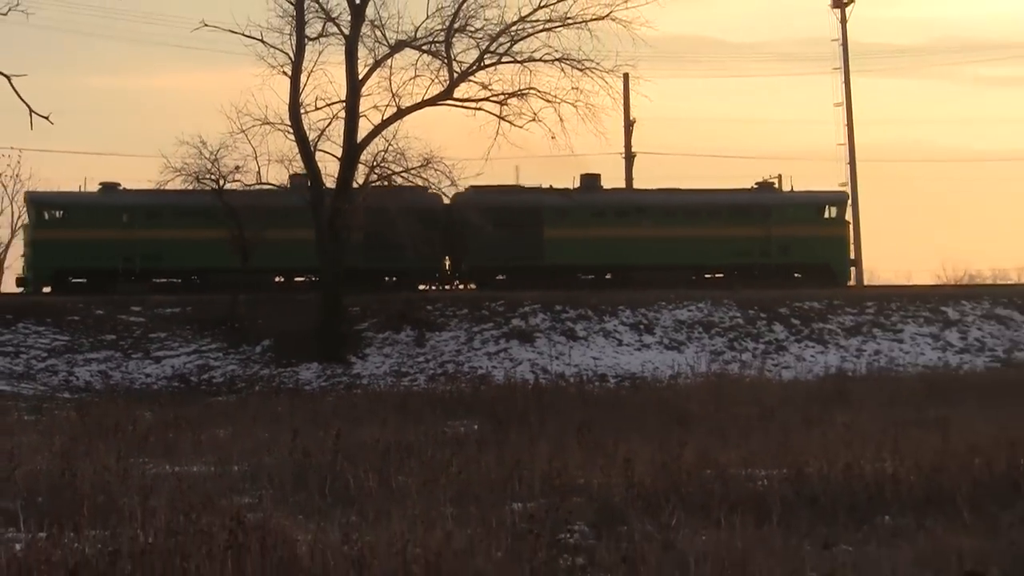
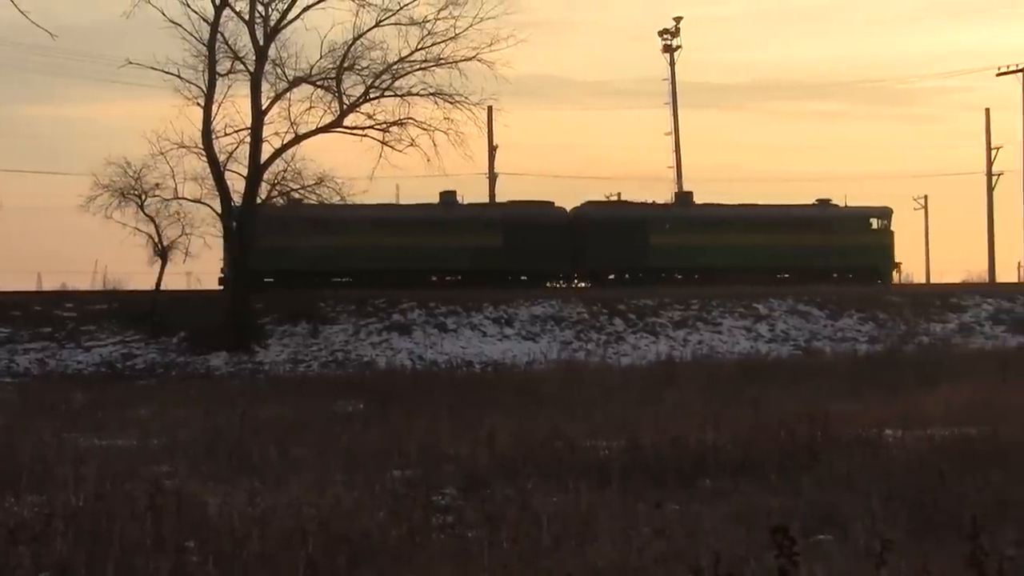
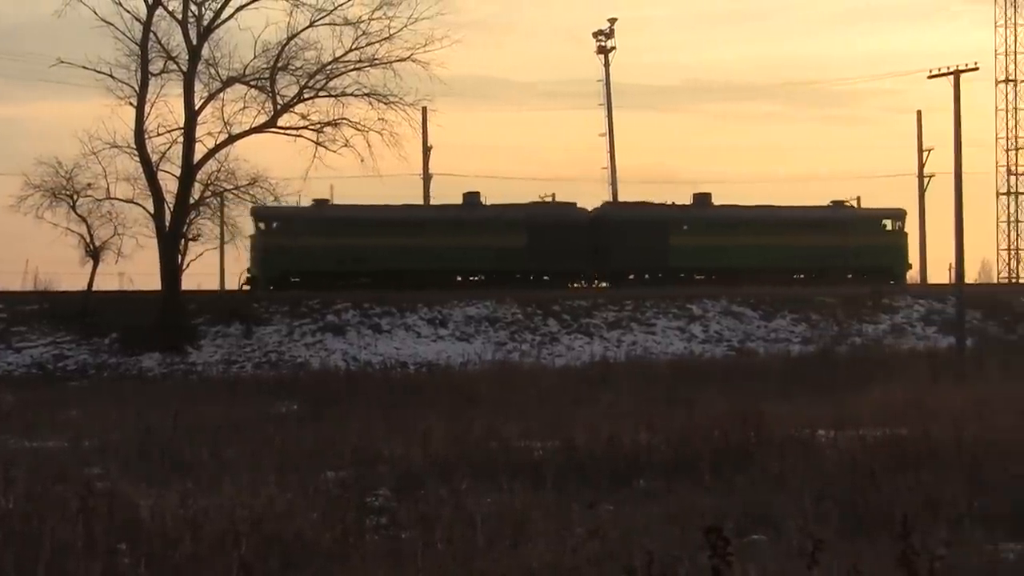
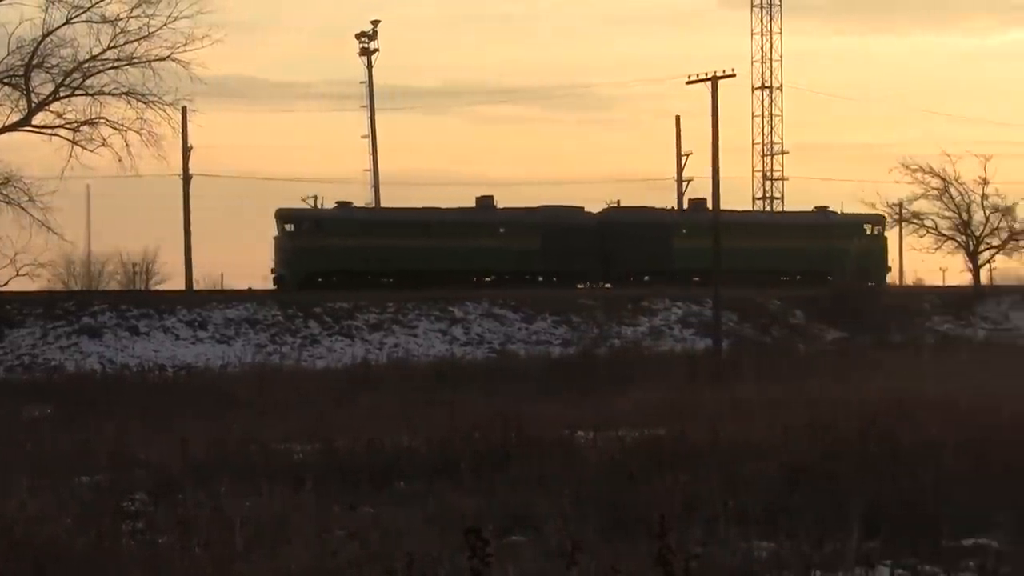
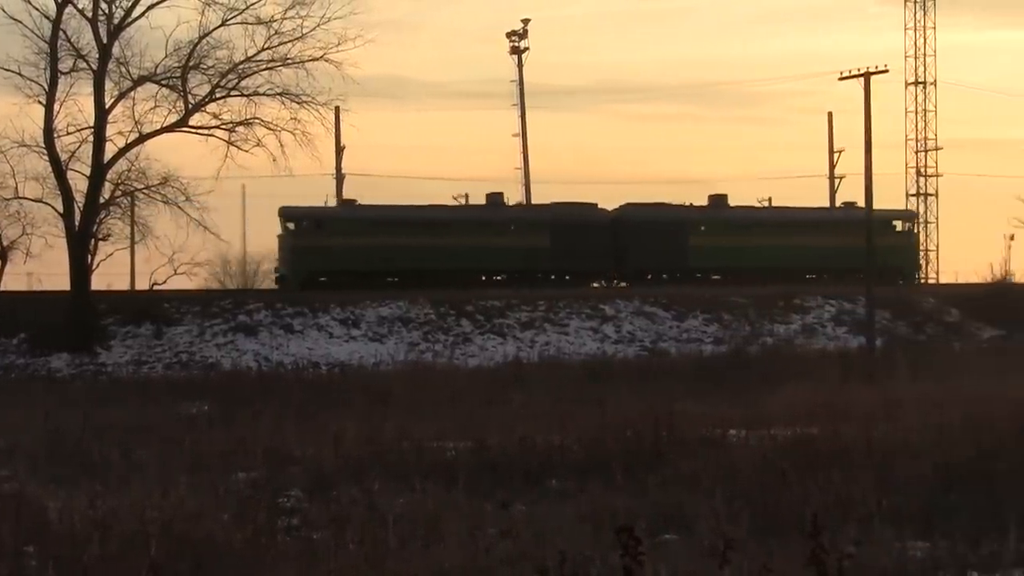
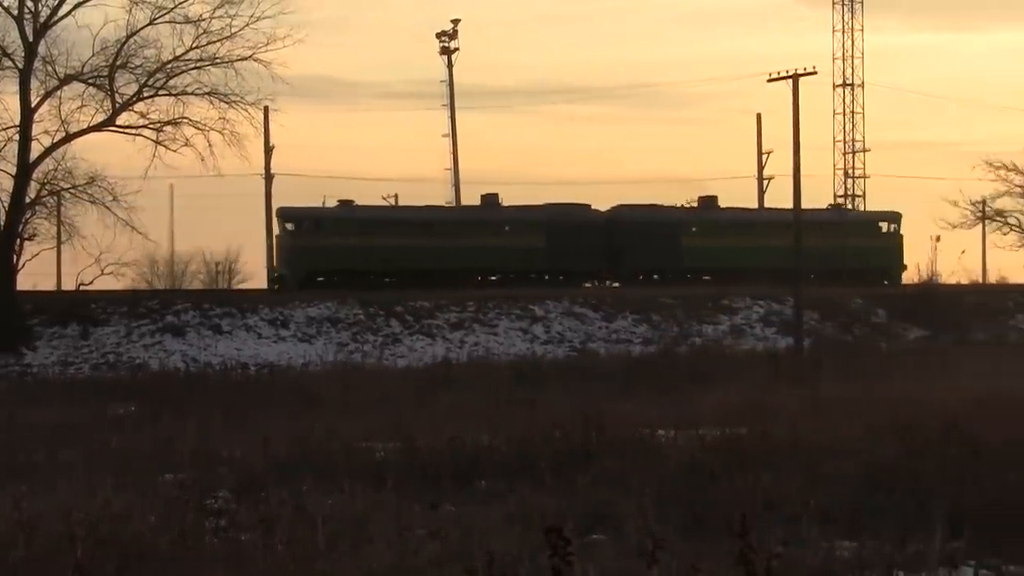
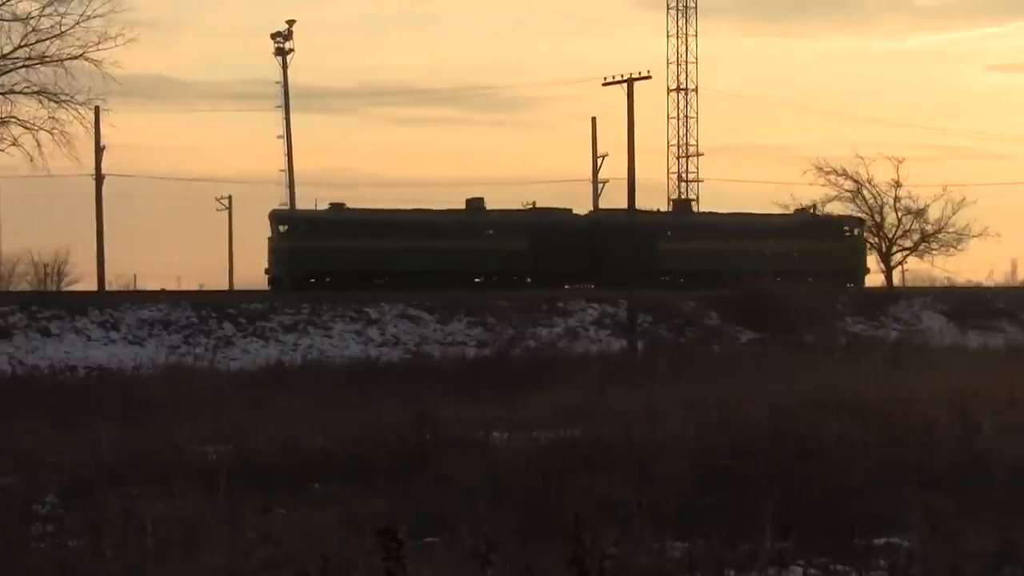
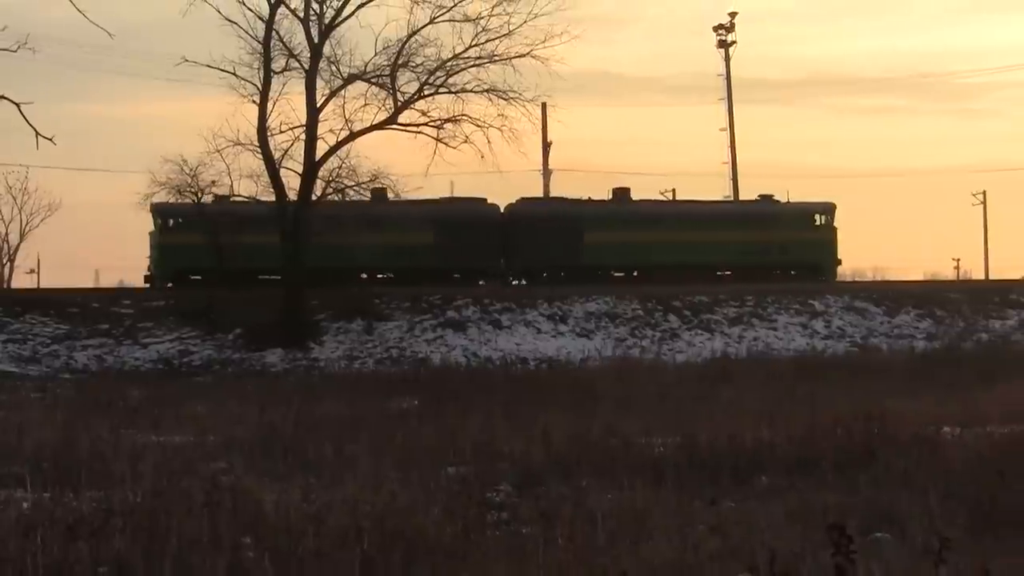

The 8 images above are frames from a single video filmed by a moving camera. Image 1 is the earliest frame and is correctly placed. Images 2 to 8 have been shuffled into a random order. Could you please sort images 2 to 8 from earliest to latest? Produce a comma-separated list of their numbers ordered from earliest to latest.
8, 2, 3, 5, 6, 4, 7
